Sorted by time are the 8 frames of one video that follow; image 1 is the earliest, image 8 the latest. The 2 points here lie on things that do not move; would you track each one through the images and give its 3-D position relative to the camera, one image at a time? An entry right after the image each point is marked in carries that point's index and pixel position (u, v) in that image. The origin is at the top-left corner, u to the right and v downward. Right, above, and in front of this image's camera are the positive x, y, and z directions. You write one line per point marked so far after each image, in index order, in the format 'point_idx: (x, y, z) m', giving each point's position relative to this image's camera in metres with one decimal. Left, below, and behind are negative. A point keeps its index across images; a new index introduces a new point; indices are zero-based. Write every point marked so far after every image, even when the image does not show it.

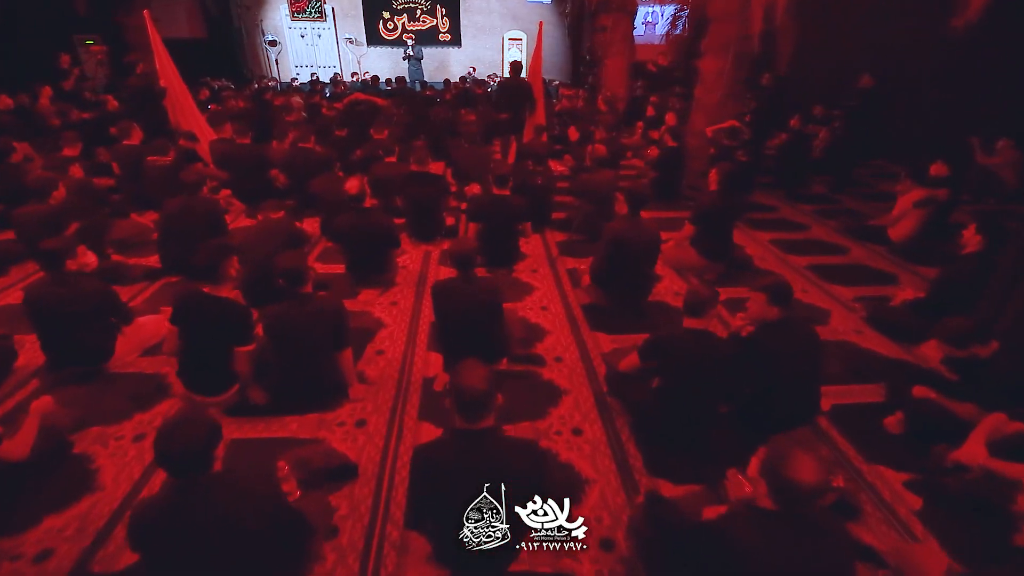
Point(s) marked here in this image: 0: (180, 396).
0: (-2.4, -0.8, +3.2) m
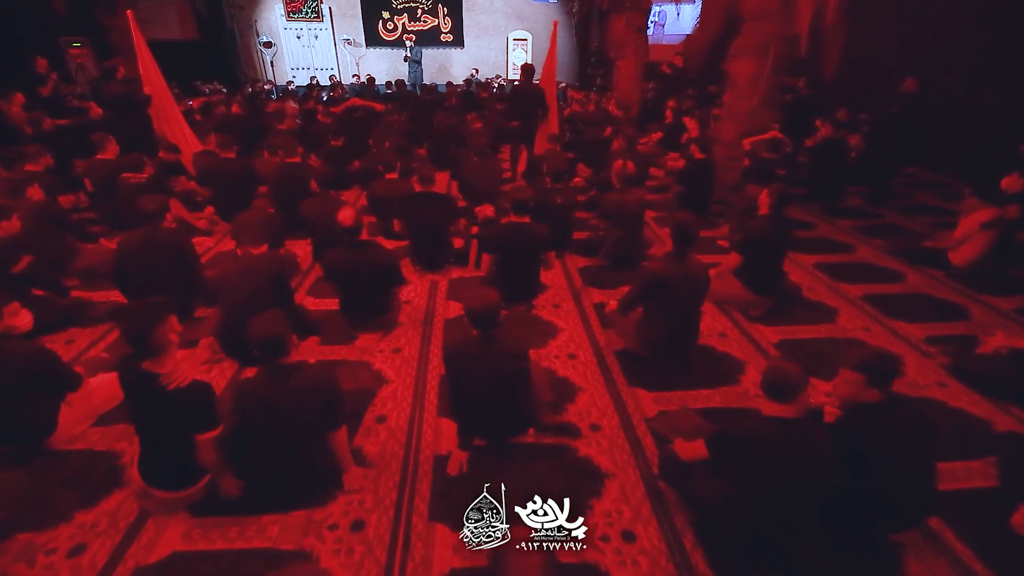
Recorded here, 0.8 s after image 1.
0: (-2.2, -1.2, +2.6) m
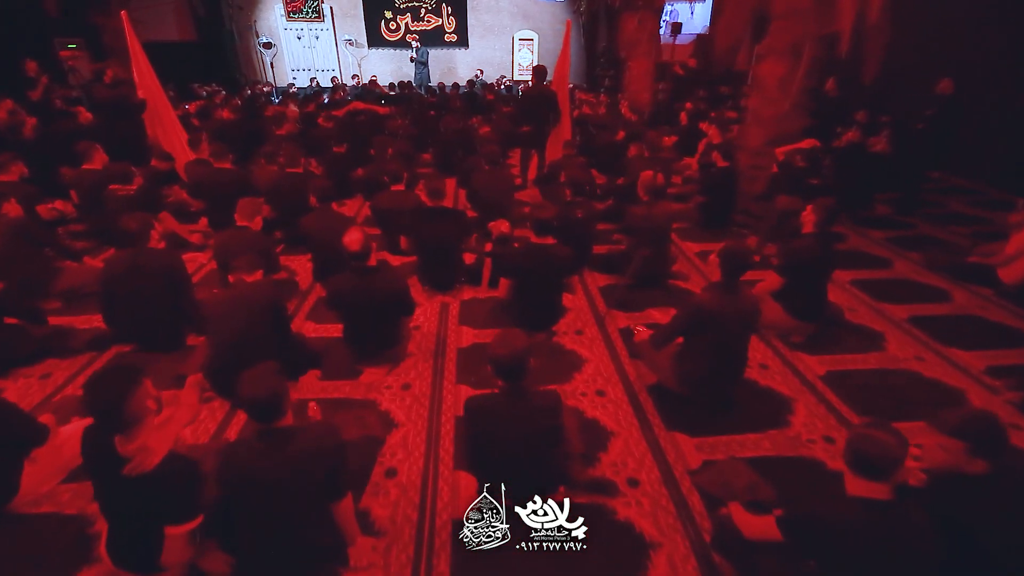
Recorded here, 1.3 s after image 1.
0: (-2.1, -1.4, +2.3) m
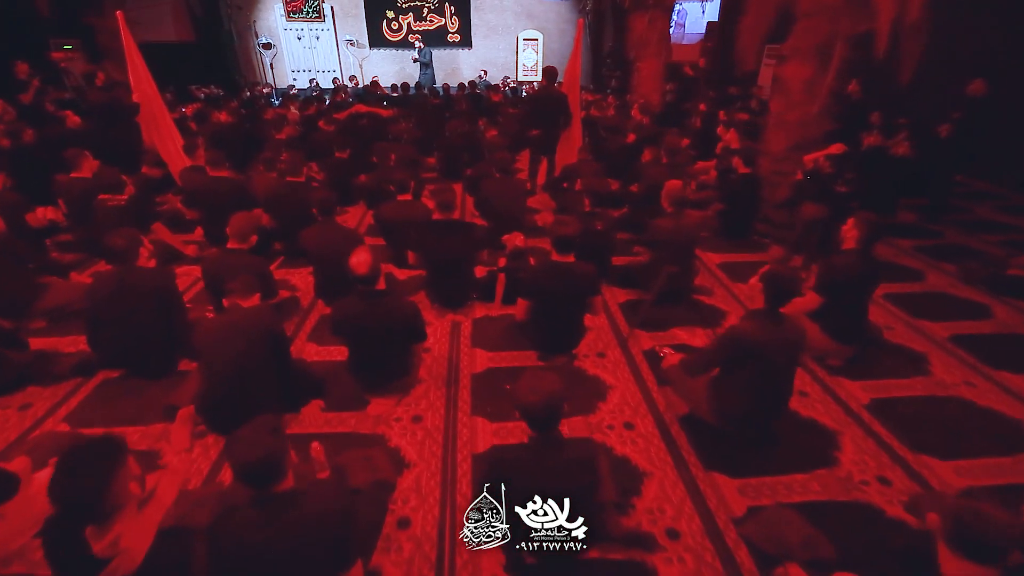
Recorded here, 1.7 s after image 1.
0: (-1.9, -1.6, +2.0) m
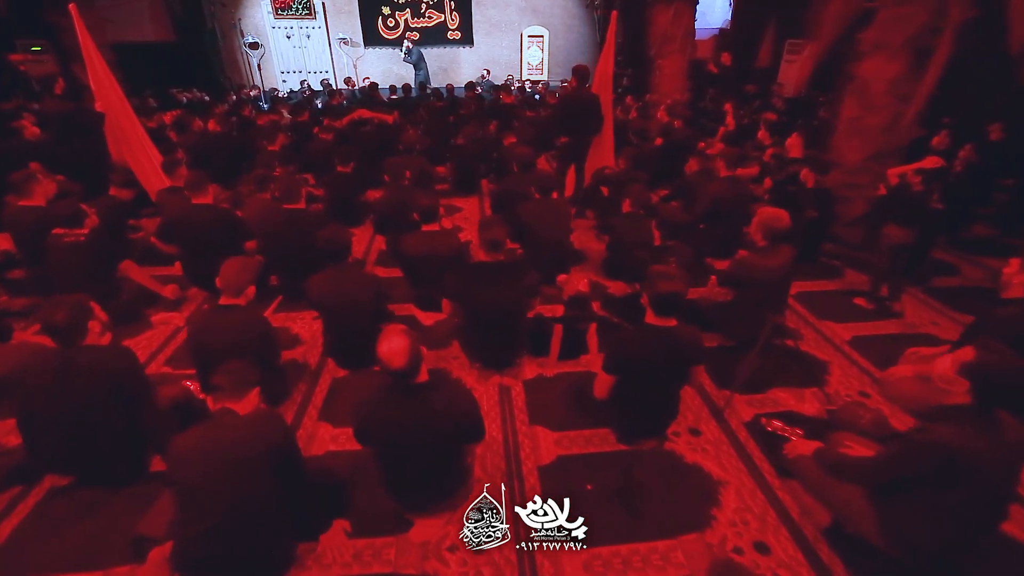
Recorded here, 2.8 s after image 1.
0: (-1.4, -2.0, +1.2) m
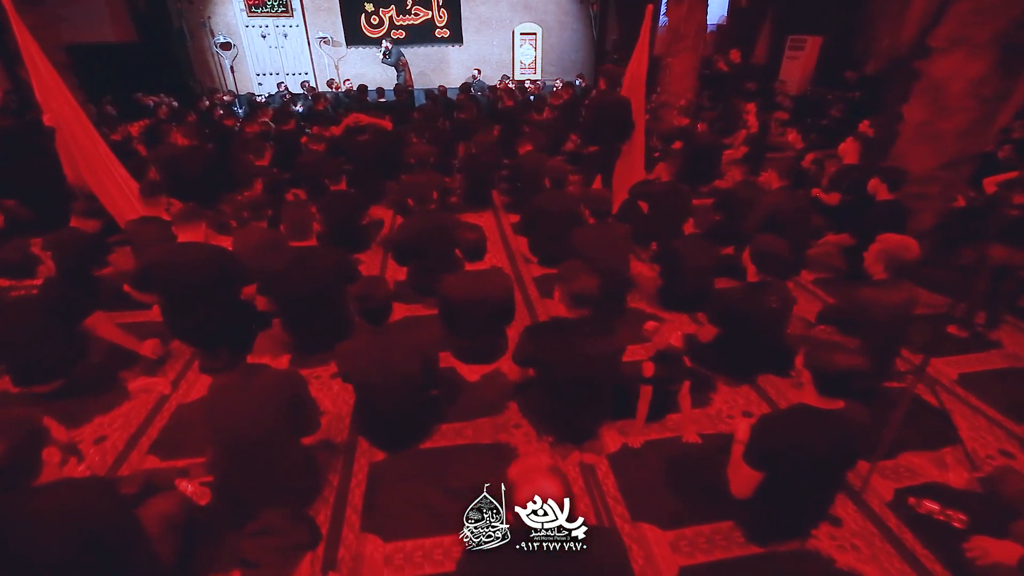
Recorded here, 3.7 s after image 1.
0: (-0.8, -2.4, +0.5) m
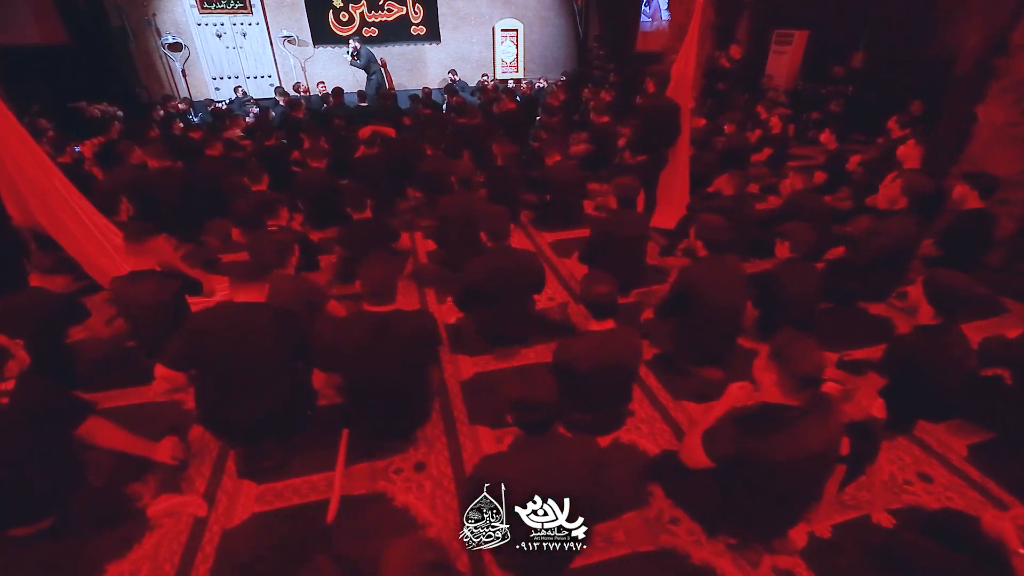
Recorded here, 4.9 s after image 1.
0: (+0.4, -2.8, -0.1) m
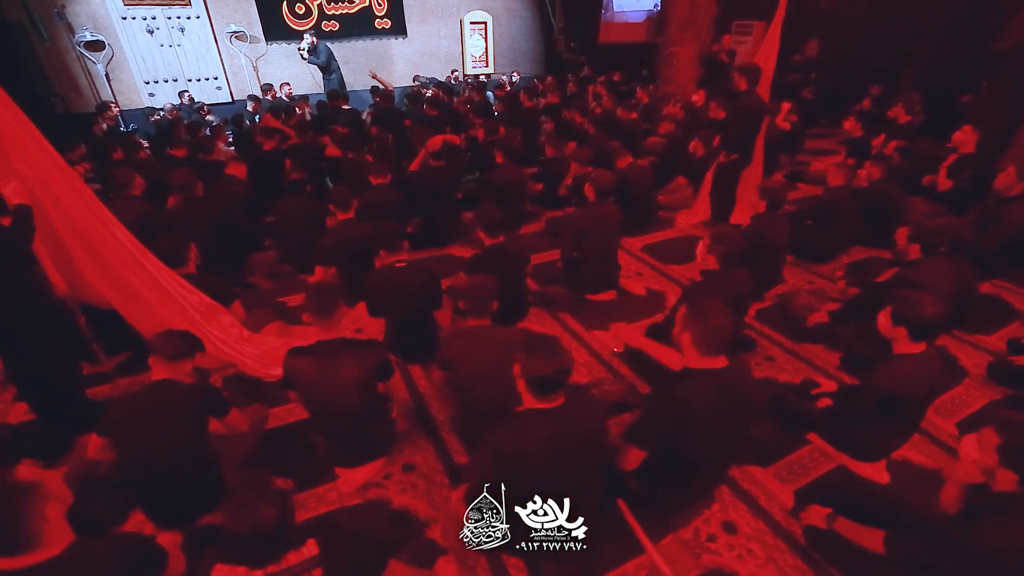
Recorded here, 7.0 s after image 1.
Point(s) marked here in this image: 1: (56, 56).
0: (+2.7, -2.9, -0.2) m
1: (-8.8, +4.5, +8.7) m
